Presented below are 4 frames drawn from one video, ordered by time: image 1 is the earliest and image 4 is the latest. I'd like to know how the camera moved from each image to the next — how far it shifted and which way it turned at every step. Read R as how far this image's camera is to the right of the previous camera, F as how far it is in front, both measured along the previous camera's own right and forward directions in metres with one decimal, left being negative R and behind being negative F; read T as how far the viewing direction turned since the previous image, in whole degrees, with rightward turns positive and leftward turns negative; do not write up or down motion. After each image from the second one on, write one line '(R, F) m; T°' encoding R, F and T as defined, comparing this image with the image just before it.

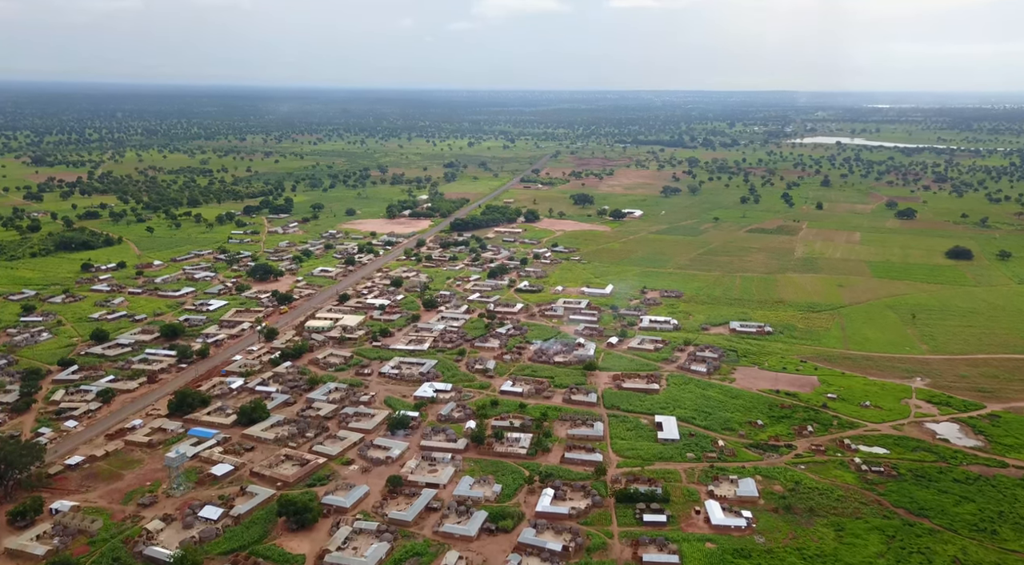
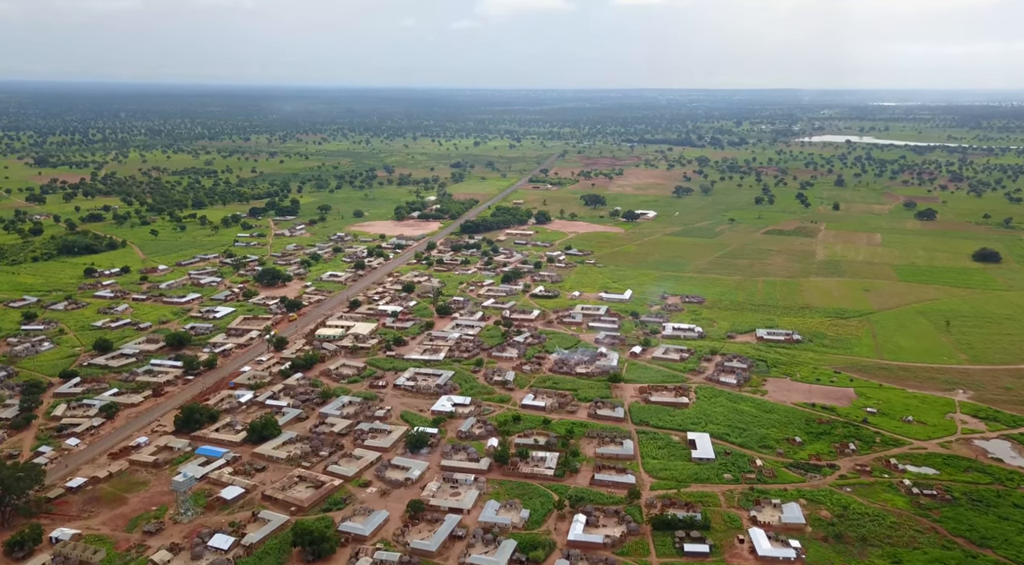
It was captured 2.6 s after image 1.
(-0.8, +1.4) m; 0°
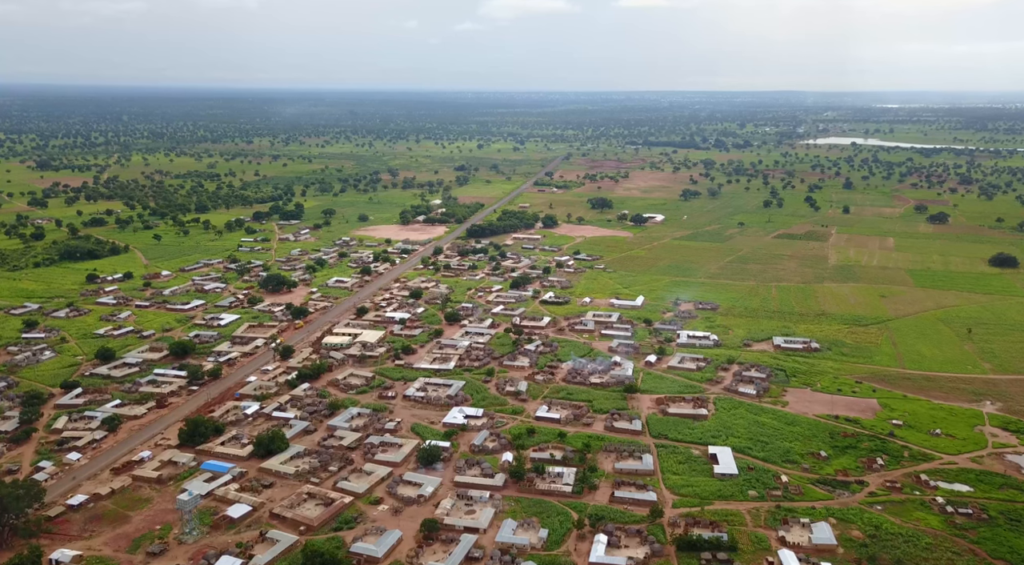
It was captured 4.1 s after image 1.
(-0.5, +0.8) m; 0°
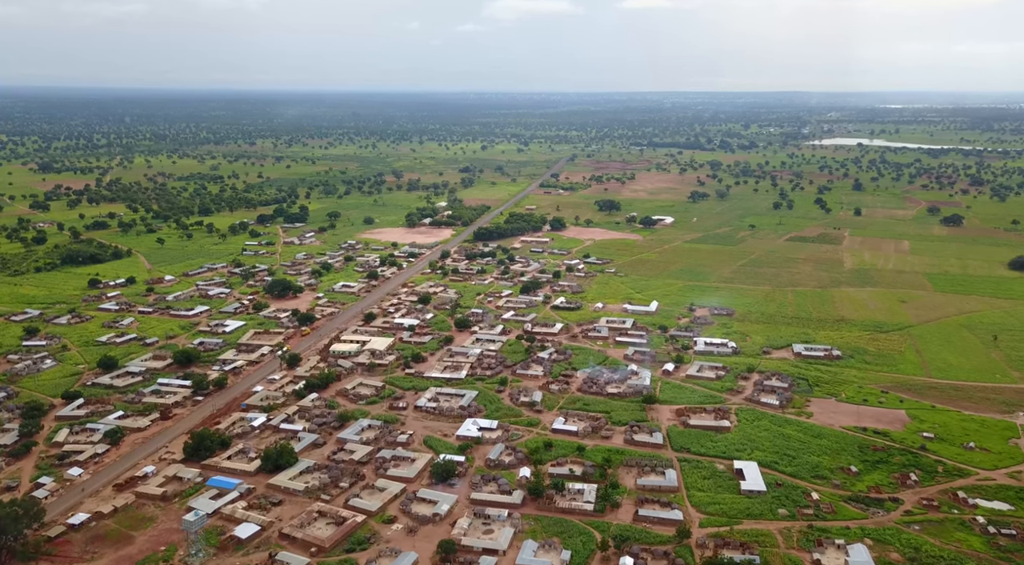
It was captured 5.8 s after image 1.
(-0.5, +0.9) m; 0°
